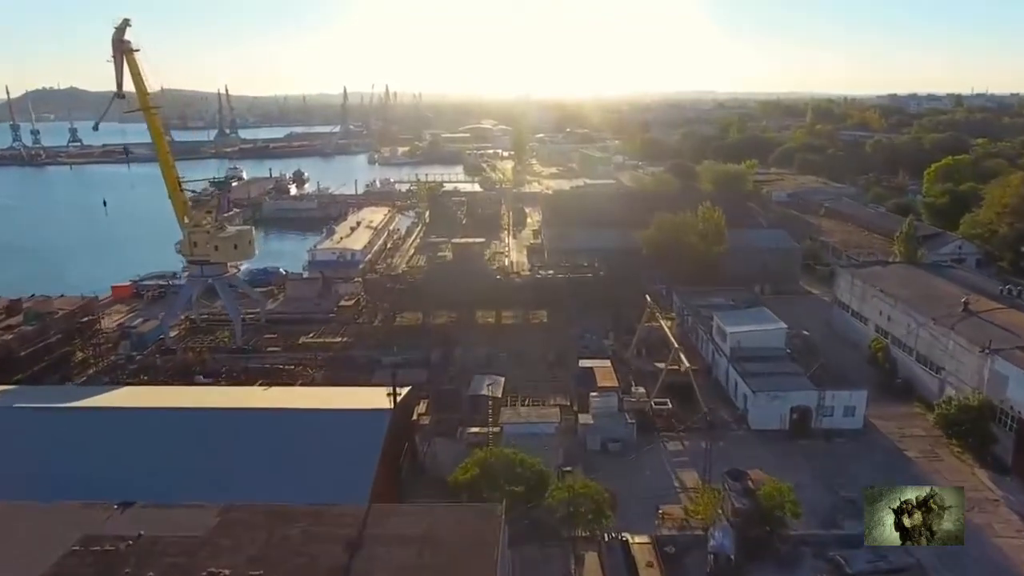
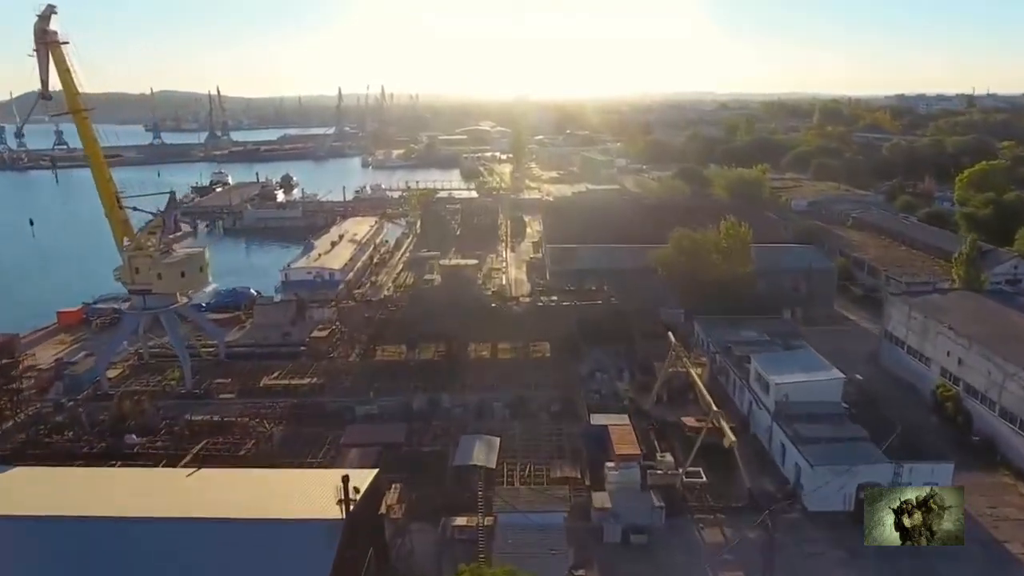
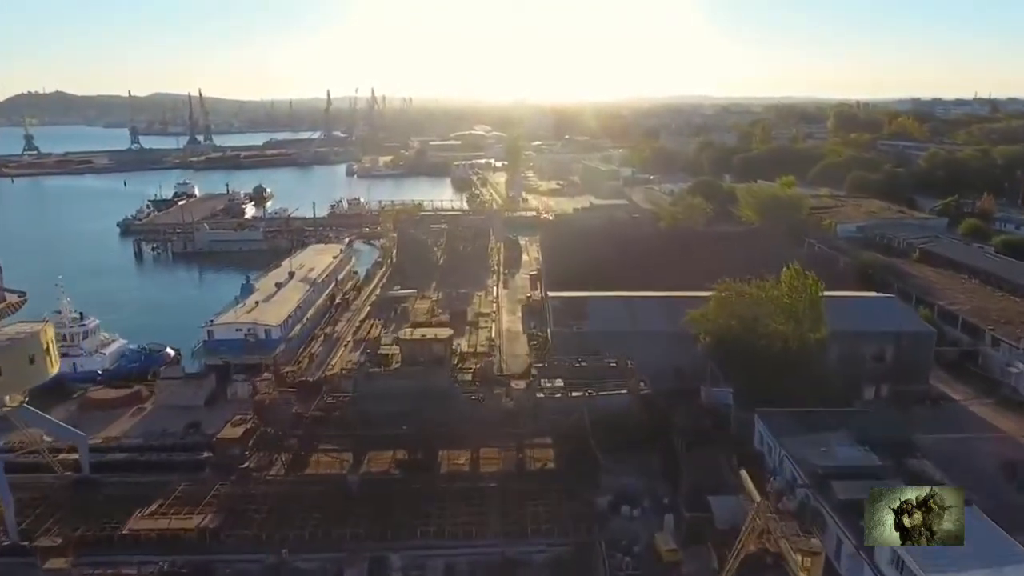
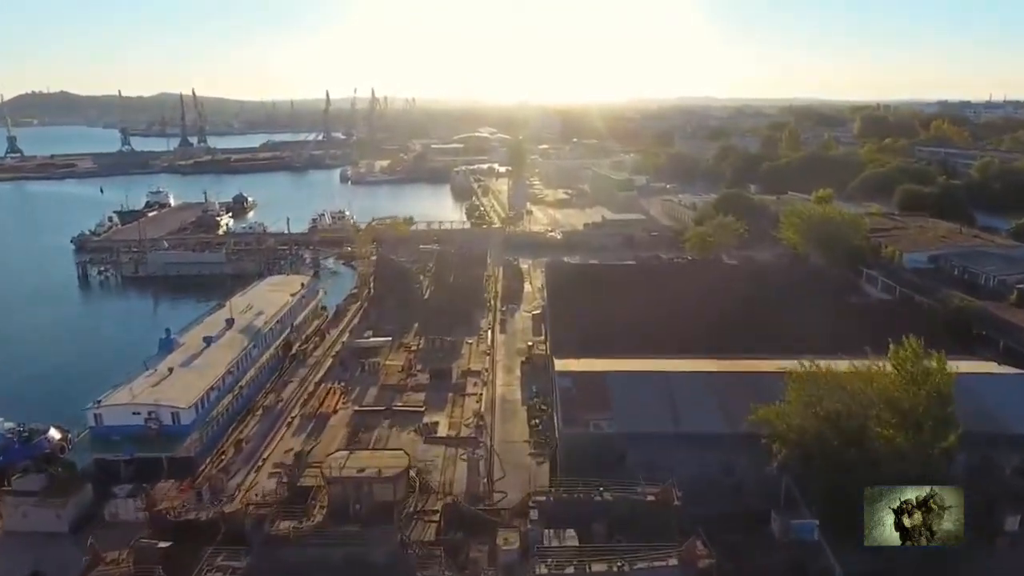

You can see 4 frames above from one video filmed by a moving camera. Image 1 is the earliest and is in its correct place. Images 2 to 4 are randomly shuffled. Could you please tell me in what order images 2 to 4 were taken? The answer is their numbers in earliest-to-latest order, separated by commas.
2, 3, 4
